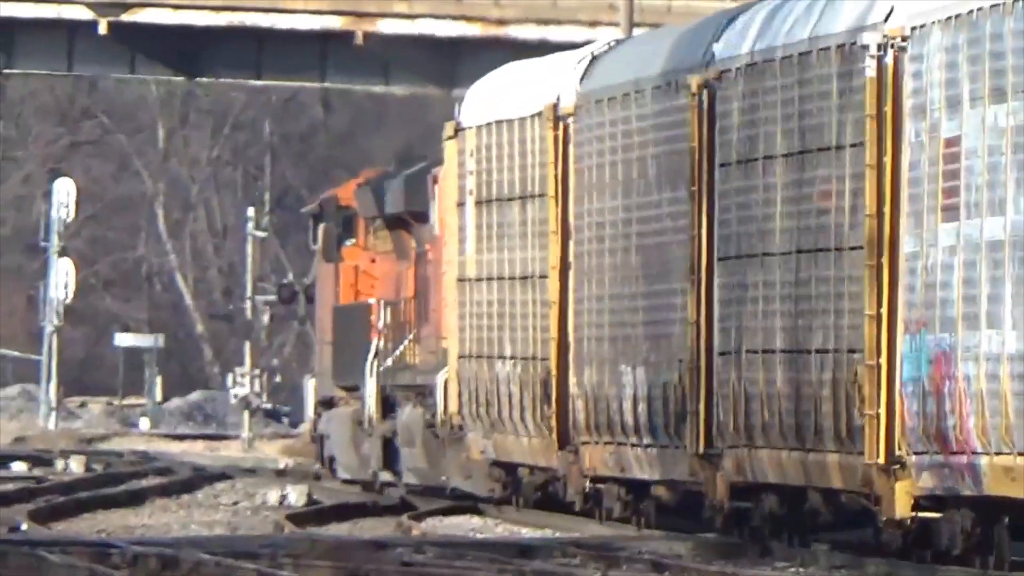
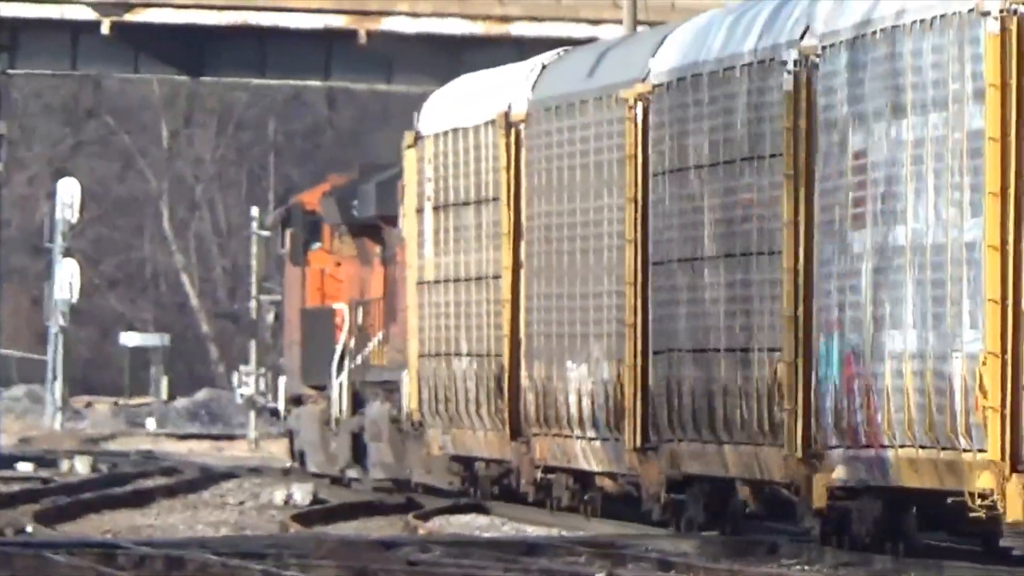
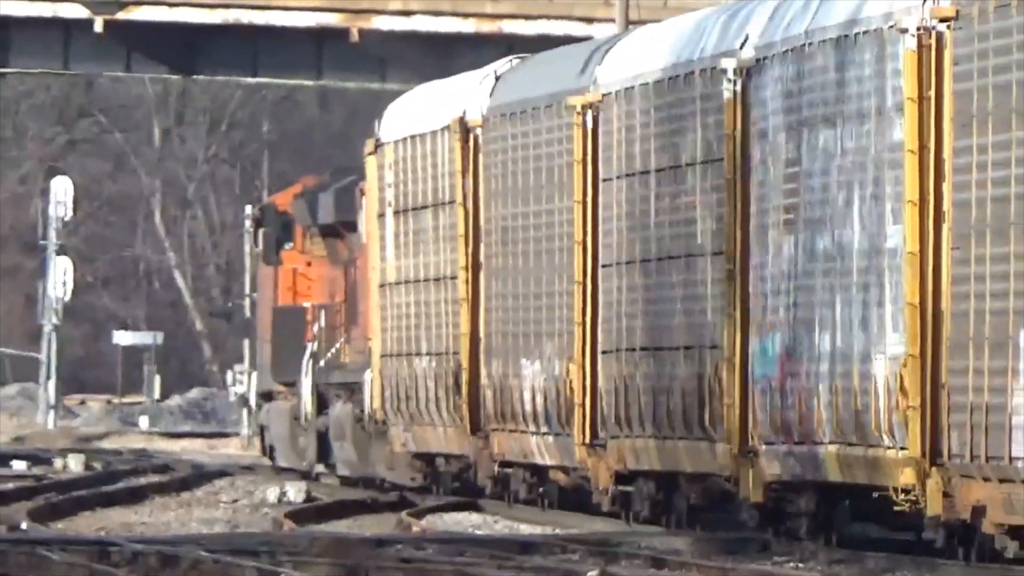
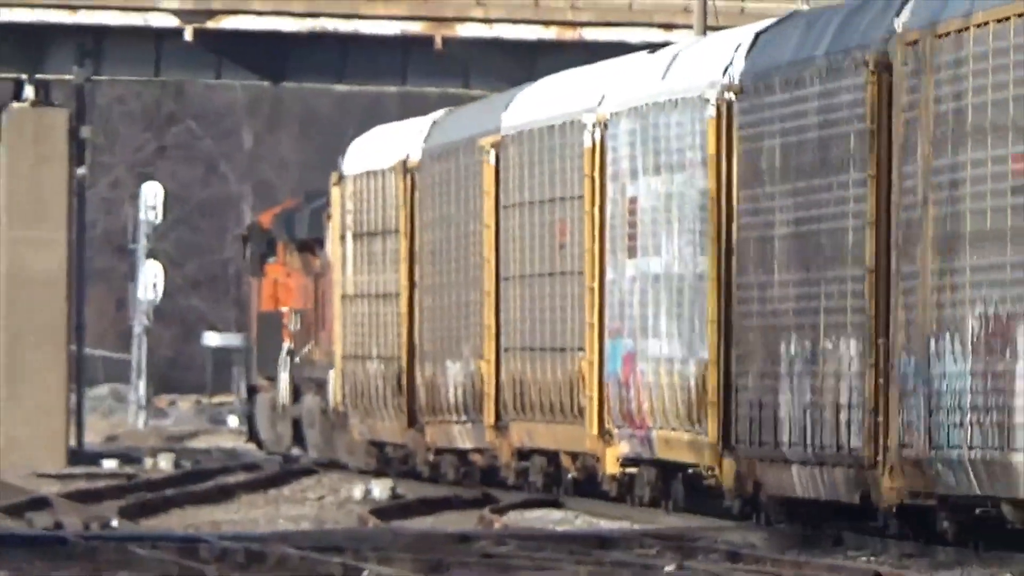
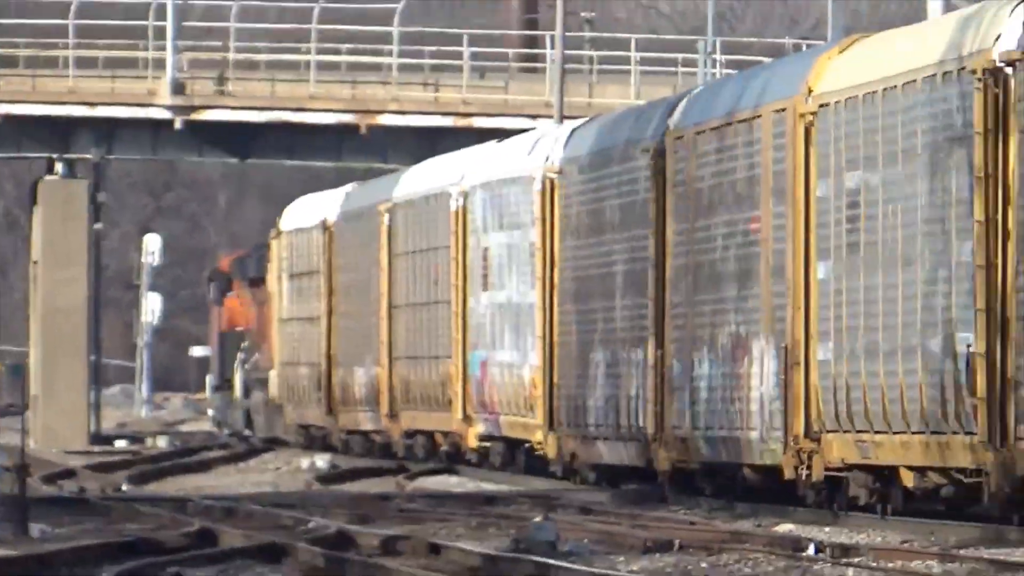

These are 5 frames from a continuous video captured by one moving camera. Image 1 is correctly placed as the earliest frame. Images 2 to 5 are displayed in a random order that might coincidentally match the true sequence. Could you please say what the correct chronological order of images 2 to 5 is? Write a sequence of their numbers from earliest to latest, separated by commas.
2, 3, 4, 5
